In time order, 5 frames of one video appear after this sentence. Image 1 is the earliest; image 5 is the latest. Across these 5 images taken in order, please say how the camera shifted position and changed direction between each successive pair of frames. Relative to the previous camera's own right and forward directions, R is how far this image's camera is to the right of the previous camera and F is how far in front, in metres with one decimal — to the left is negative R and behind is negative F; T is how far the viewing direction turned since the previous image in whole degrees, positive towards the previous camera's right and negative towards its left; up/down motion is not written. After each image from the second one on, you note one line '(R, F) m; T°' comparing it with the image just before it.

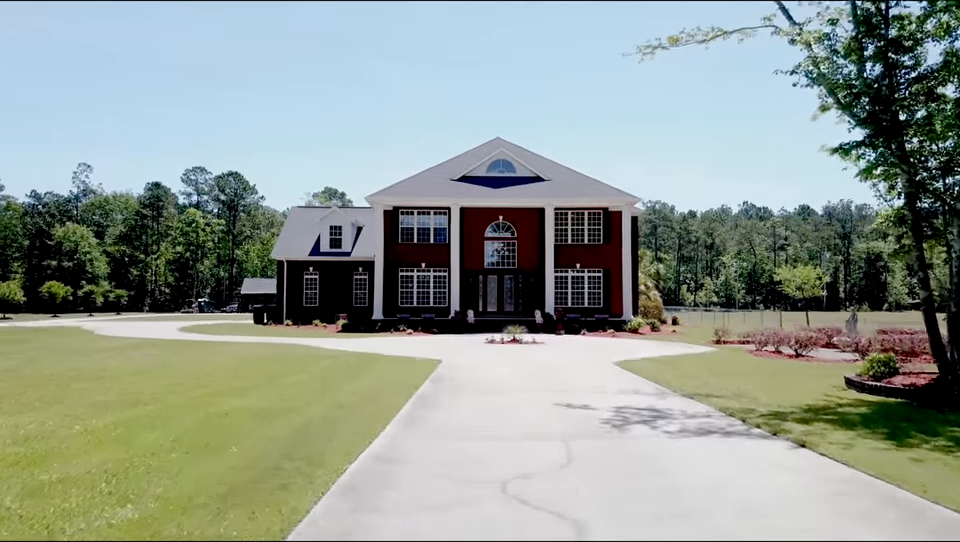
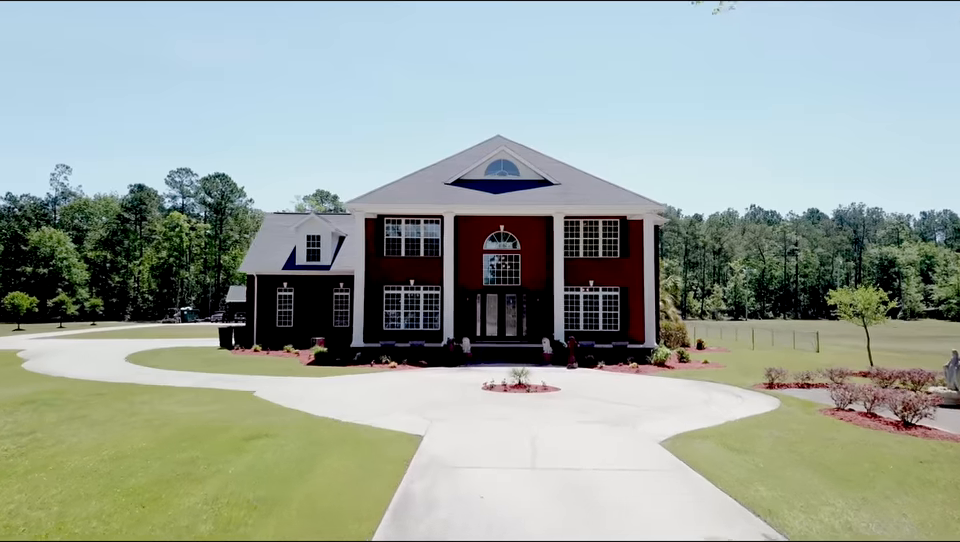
(+0.1, +4.2) m; 0°
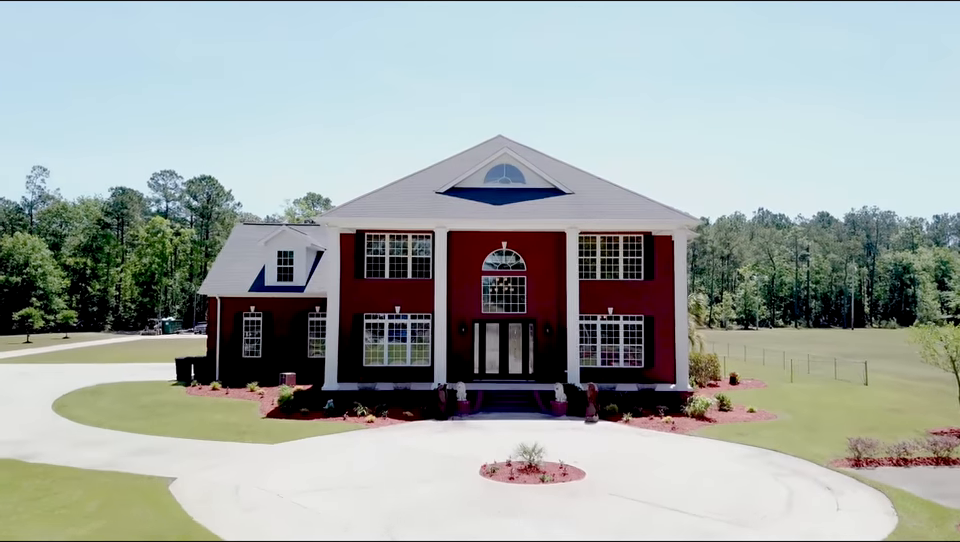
(0.0, +4.2) m; 0°
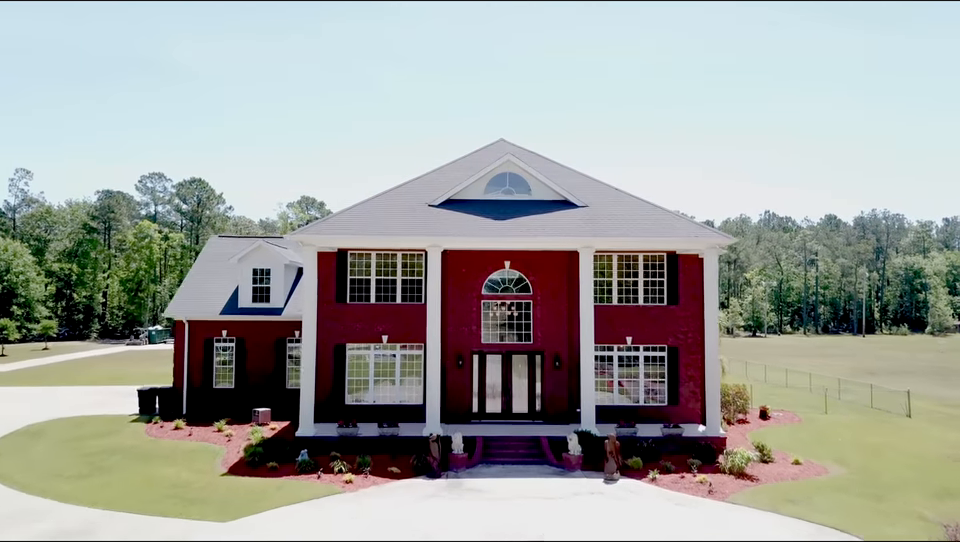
(0.0, +2.9) m; 0°
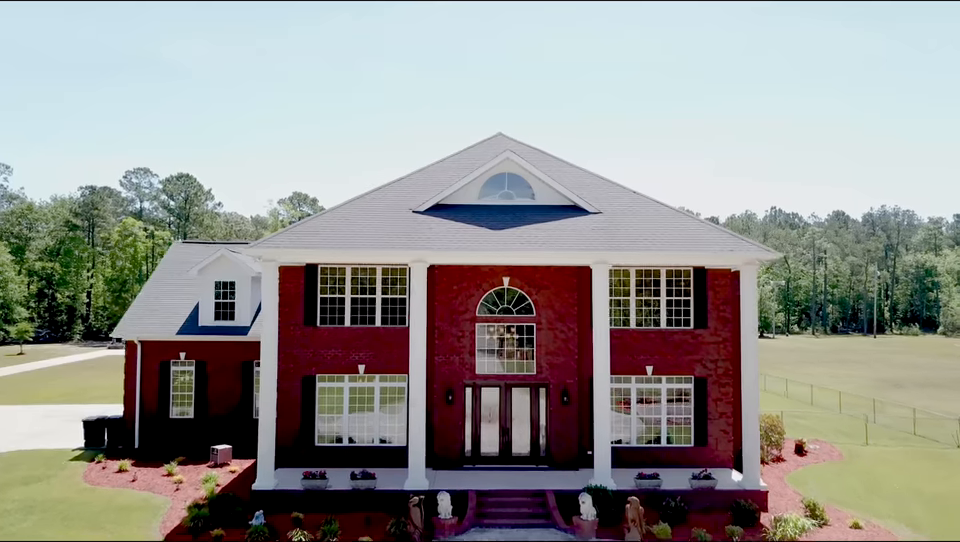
(+0.1, +3.0) m; 0°
